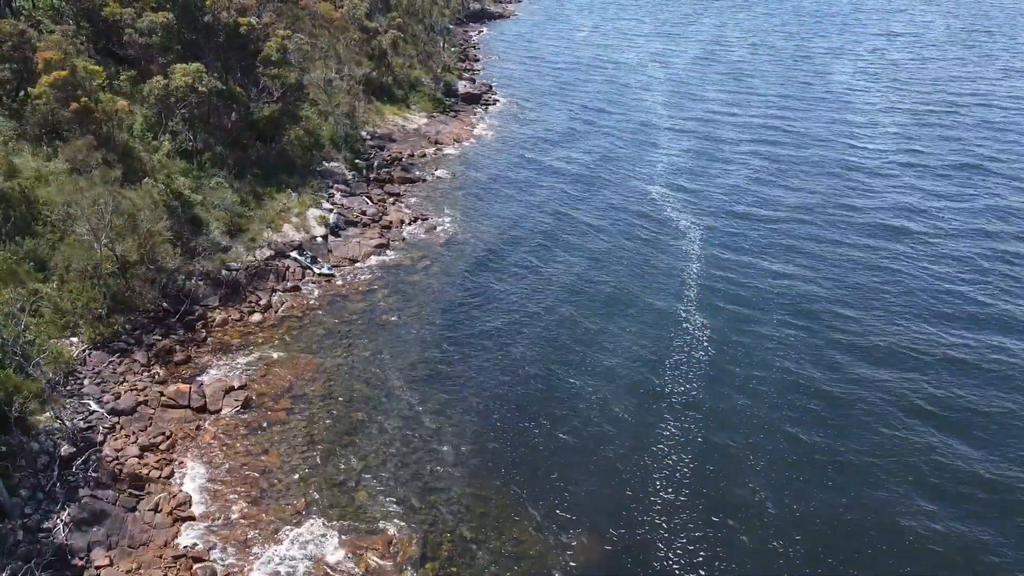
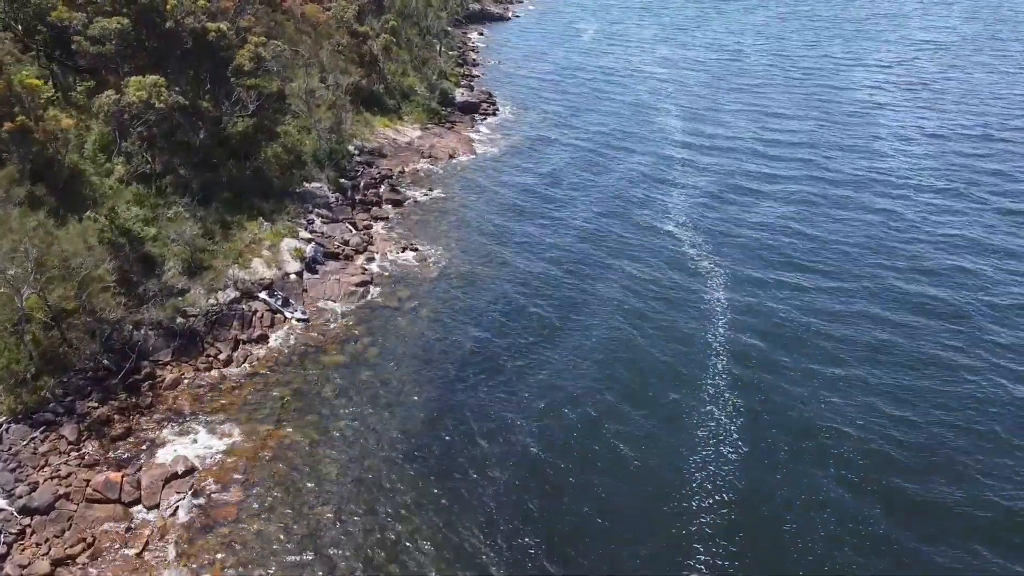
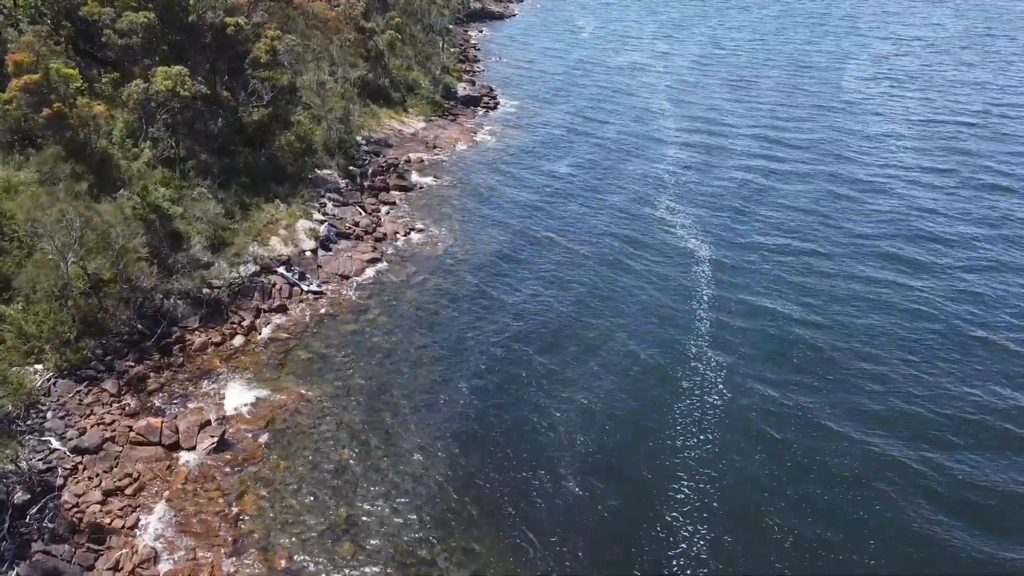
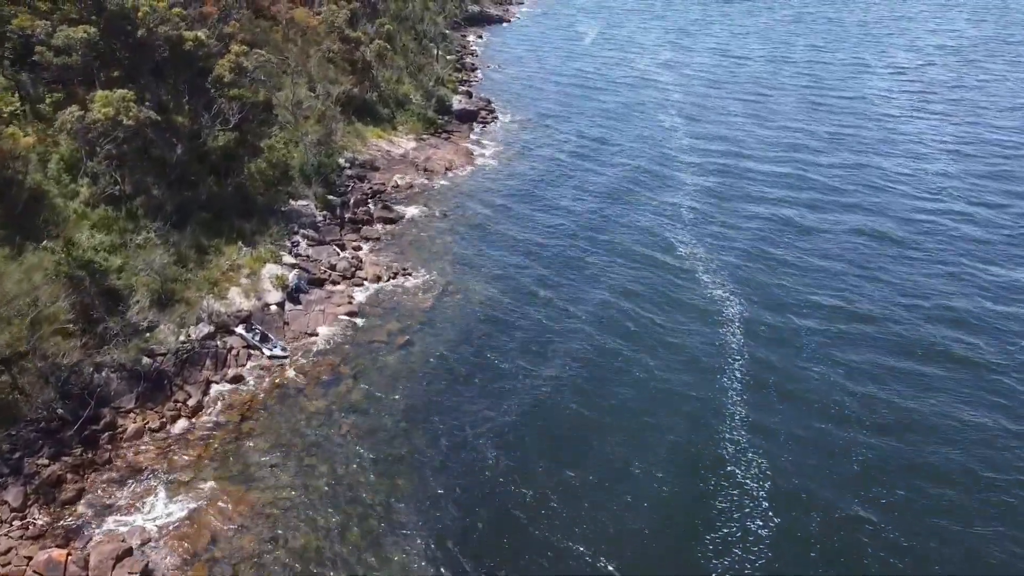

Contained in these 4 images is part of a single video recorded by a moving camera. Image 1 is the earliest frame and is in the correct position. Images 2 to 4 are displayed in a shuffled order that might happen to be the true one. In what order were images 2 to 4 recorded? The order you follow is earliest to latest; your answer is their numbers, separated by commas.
3, 2, 4
